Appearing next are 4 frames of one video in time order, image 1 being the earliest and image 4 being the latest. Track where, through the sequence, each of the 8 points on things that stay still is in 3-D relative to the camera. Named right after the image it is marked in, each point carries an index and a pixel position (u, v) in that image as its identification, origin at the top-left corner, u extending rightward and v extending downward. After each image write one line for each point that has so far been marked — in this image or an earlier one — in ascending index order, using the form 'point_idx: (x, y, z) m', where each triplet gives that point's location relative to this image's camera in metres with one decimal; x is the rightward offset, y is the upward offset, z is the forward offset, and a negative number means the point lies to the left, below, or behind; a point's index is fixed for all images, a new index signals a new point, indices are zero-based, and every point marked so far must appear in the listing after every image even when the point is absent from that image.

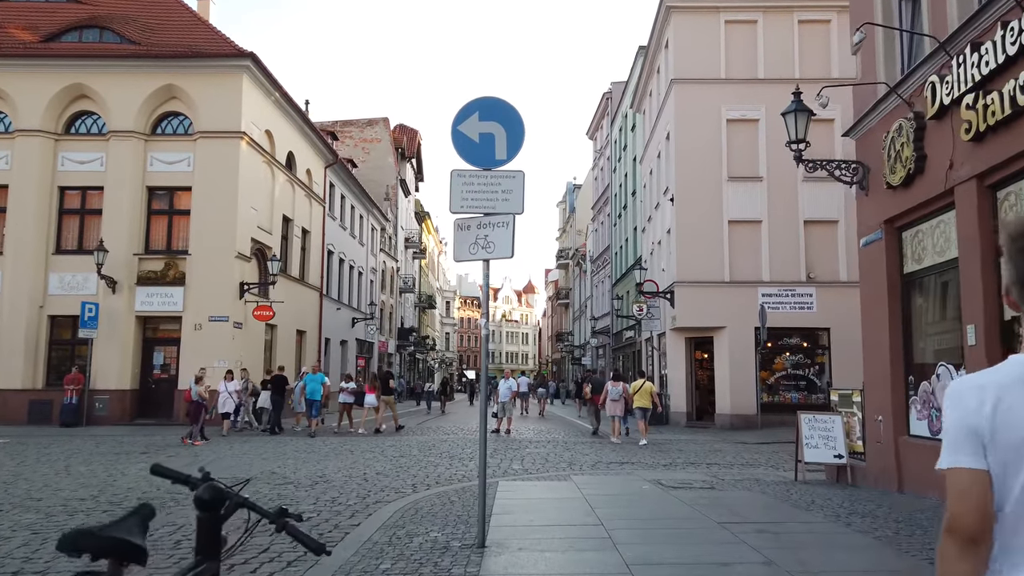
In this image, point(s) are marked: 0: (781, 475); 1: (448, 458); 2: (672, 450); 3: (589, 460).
0: (+4.4, -3.0, +12.3) m
1: (-1.2, -3.3, +14.4) m
2: (+3.5, -3.6, +16.9) m
3: (+1.5, -3.3, +14.3) m
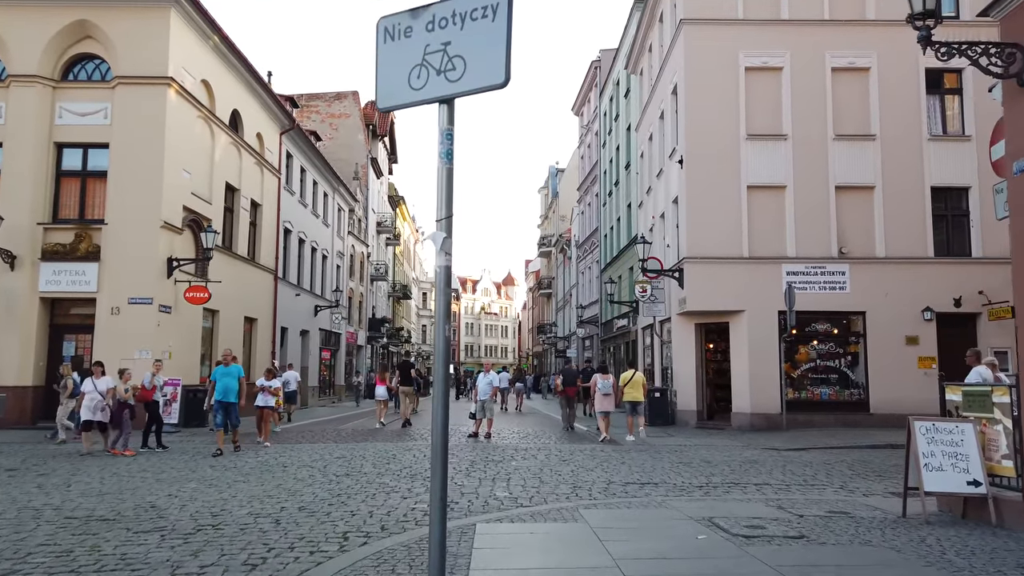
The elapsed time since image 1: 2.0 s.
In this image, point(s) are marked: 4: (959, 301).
0: (+4.2, -2.5, +8.7) m
1: (-1.5, -2.7, +10.7) m
2: (+3.2, -3.1, +13.3) m
3: (+1.2, -2.7, +10.7) m
4: (+11.7, -0.3, +19.8) m
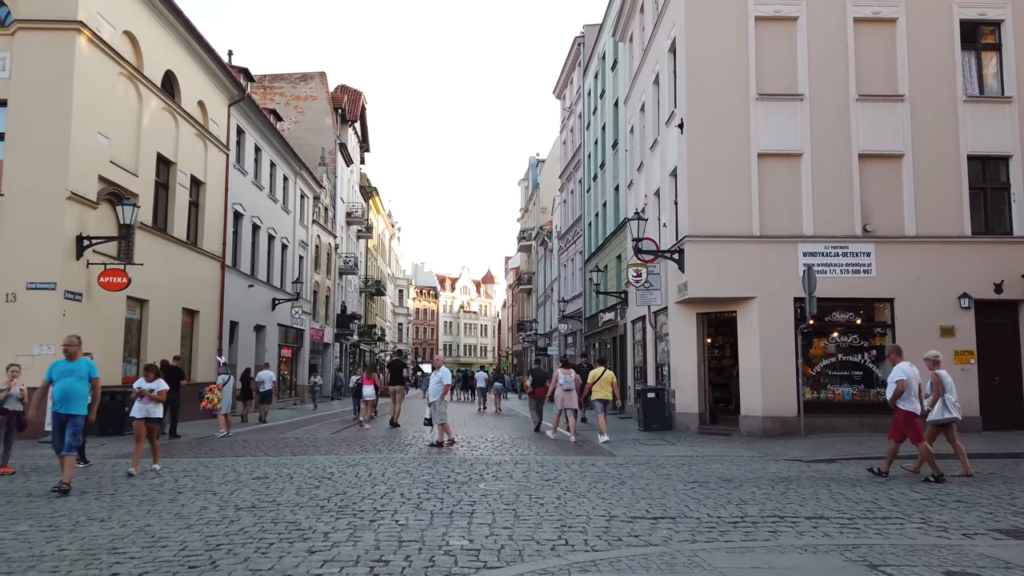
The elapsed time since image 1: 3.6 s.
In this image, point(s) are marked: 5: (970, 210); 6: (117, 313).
0: (+3.9, -2.1, +5.9) m
1: (-1.9, -2.3, +7.8) m
2: (+2.8, -2.7, +10.5) m
3: (+0.8, -2.3, +7.8) m
4: (+11.1, 0.0, +17.2) m
5: (+10.5, +1.8, +17.5) m
6: (-9.8, -0.6, +18.9) m
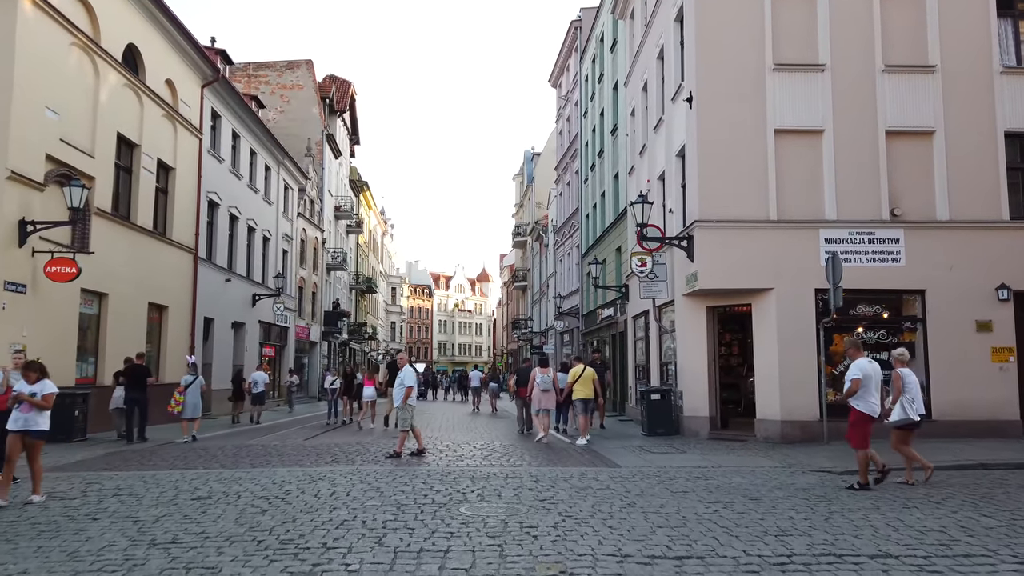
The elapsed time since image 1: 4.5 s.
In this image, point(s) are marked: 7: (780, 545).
0: (+3.7, -2.0, +4.3) m
1: (-2.0, -2.1, +6.1) m
2: (+2.6, -2.5, +8.8) m
3: (+0.7, -2.1, +6.2) m
4: (+10.9, +0.2, +15.6) m
5: (+10.4, +2.0, +15.9) m
6: (-10.0, -0.4, +17.2) m
7: (+2.3, -2.2, +6.6) m
